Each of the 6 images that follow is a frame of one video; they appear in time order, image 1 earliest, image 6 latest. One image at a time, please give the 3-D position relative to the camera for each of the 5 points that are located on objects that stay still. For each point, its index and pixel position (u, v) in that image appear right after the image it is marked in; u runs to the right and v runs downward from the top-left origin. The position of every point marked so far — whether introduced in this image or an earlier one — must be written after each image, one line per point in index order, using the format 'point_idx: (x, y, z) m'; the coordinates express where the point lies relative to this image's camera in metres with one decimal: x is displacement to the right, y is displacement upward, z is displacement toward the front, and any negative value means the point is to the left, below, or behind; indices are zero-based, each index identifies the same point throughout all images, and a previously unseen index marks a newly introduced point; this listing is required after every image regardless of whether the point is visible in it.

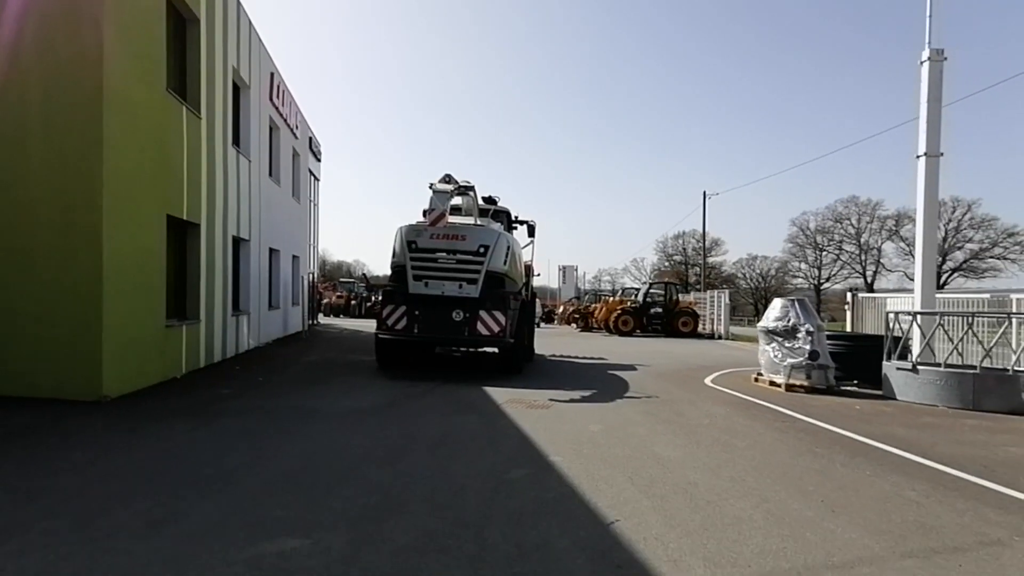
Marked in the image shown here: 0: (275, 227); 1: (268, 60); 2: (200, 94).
0: (-8.2, +2.1, +19.6) m
1: (-7.9, +7.3, +18.3) m
2: (-6.9, +4.4, +12.5) m
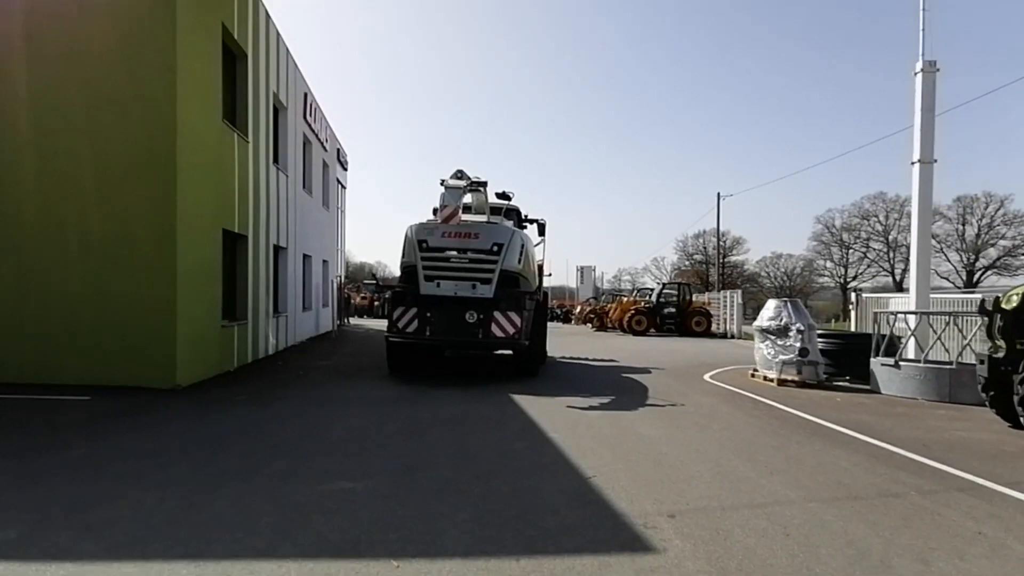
0: (-7.6, +2.0, +21.2) m
1: (-7.3, +7.2, +19.8) m
2: (-6.6, +4.3, +14.0) m
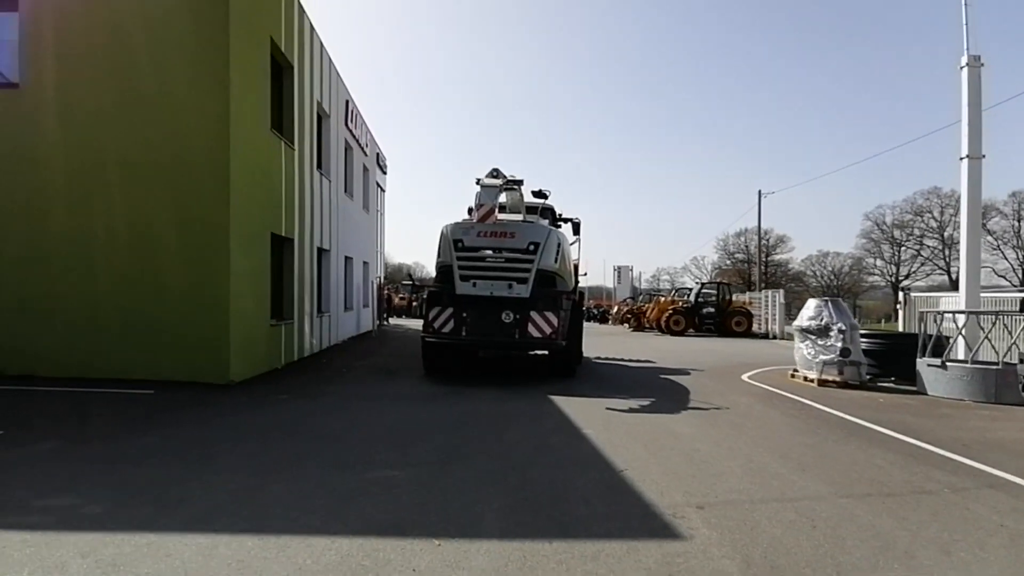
0: (-6.3, +2.0, +21.9) m
1: (-6.1, +7.2, +20.5) m
2: (-5.7, +4.2, +14.7) m
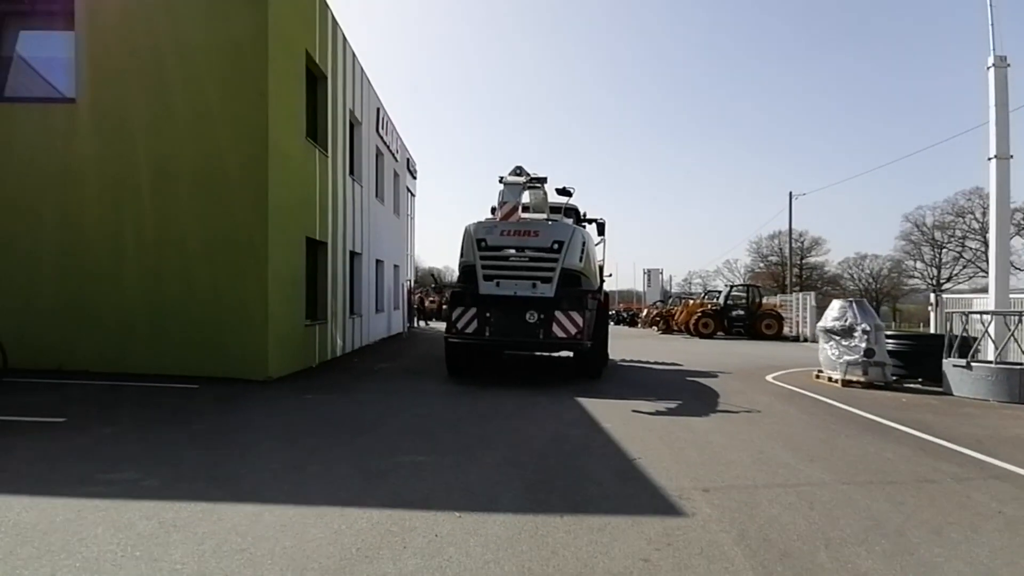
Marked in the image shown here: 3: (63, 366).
0: (-5.2, +1.9, +22.6) m
1: (-5.1, +7.1, +21.2) m
2: (-5.1, +4.2, +15.4) m
3: (-8.8, -1.5, +10.9) m
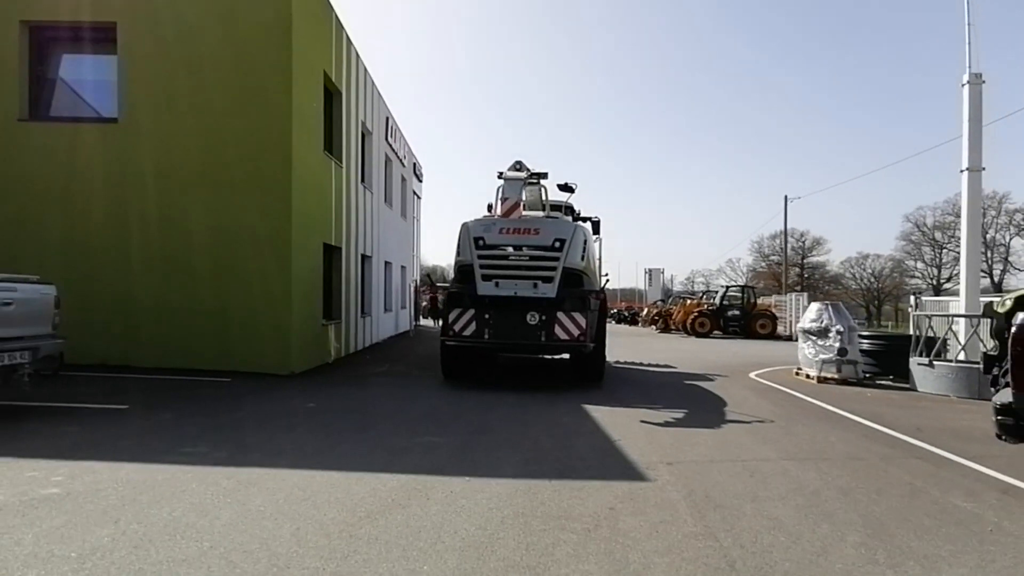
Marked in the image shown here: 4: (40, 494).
0: (-5.1, +1.8, +23.7) m
1: (-5.0, +7.1, +22.3) m
2: (-5.0, +4.1, +16.5) m
3: (-8.8, -1.6, +12.1) m
4: (-3.8, -1.7, +4.6) m
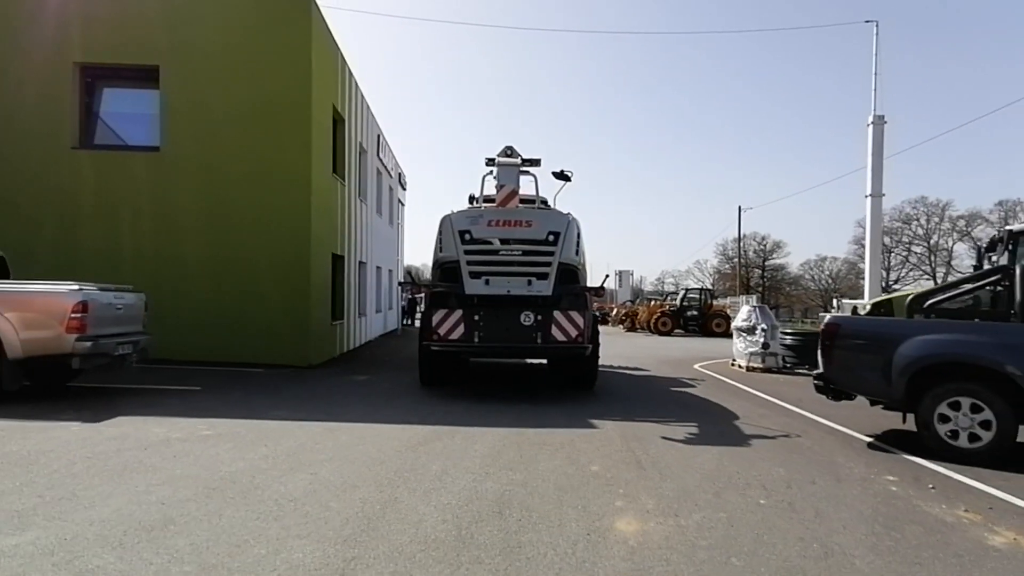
0: (-6.1, +1.7, +26.0) m
1: (-5.9, +6.9, +24.7) m
2: (-5.6, +4.0, +18.8) m
3: (-9.2, -1.7, +14.2) m
4: (-3.8, -1.8, +7.0) m
